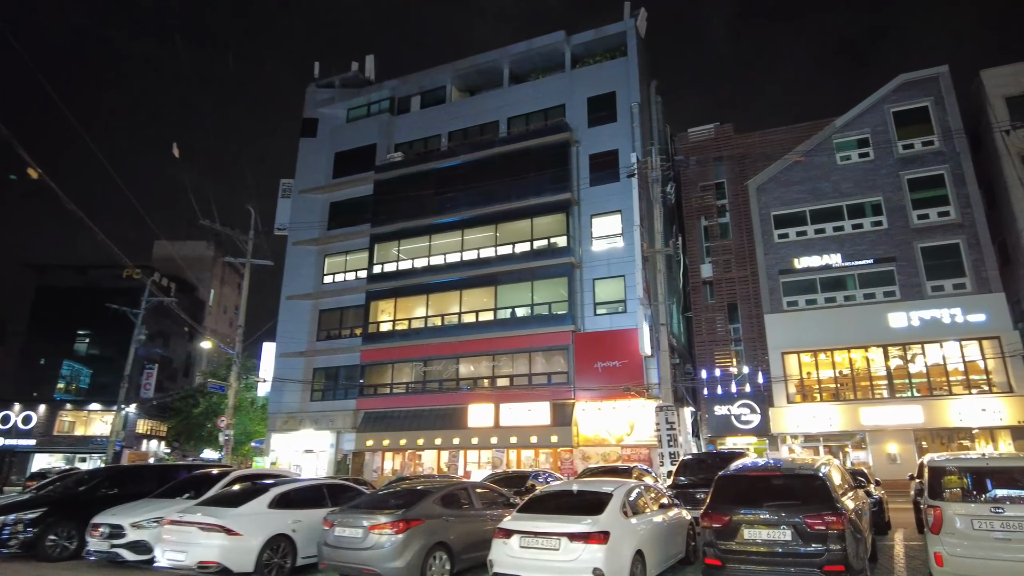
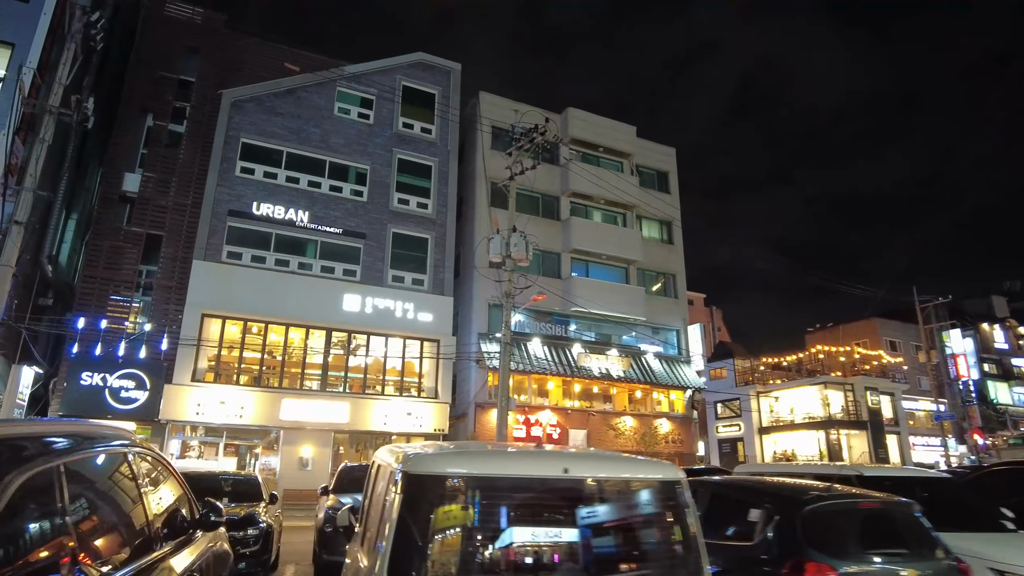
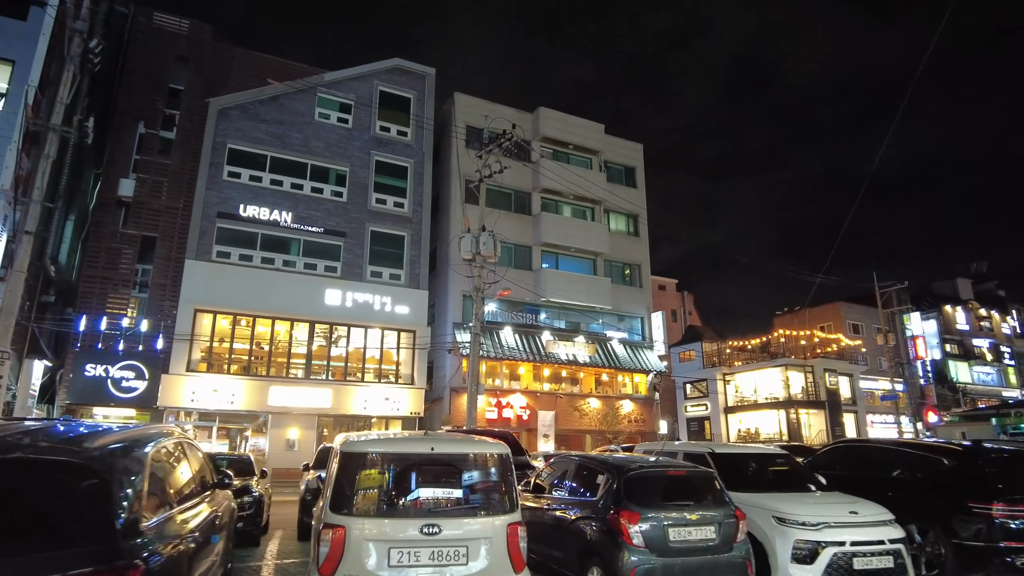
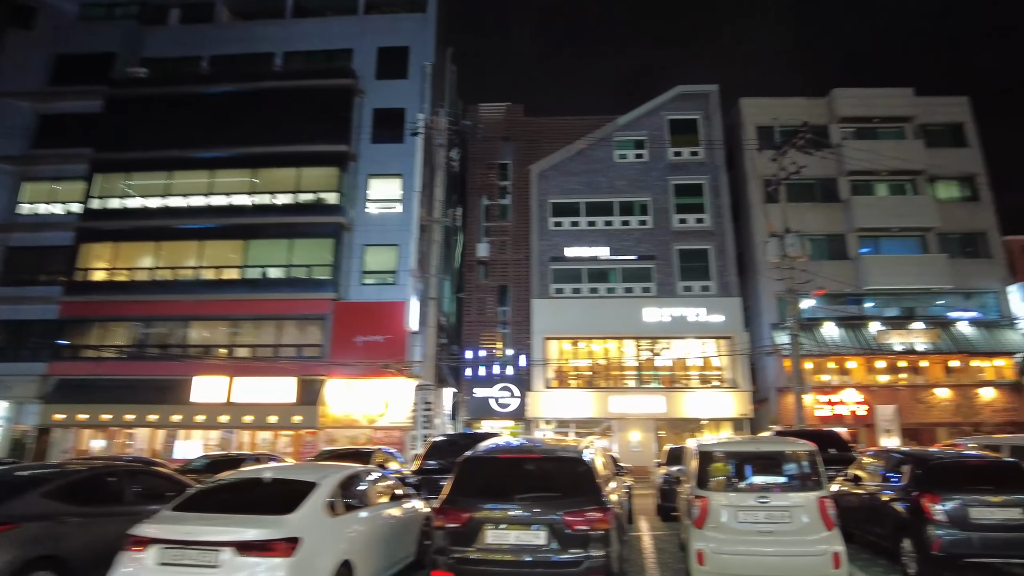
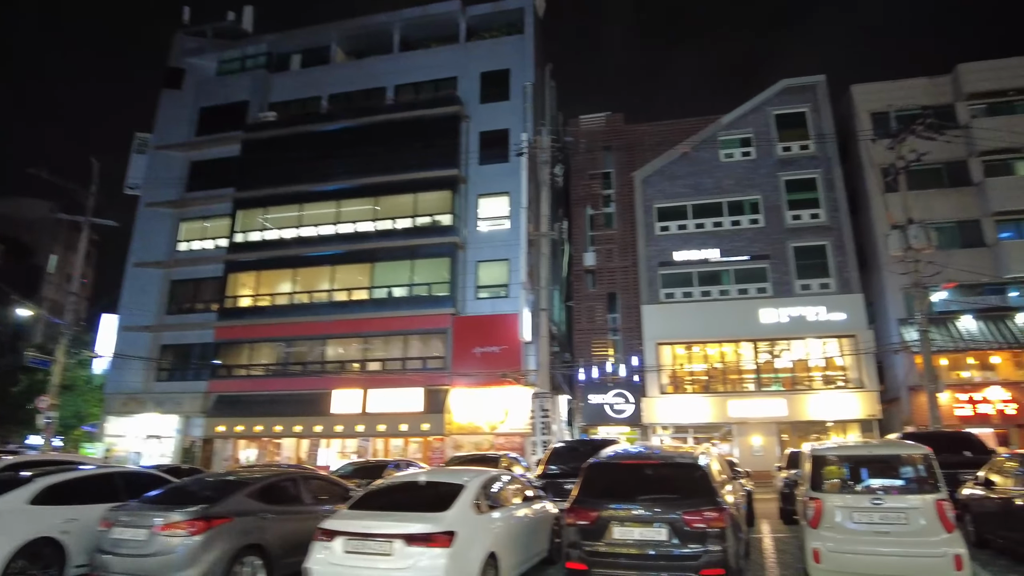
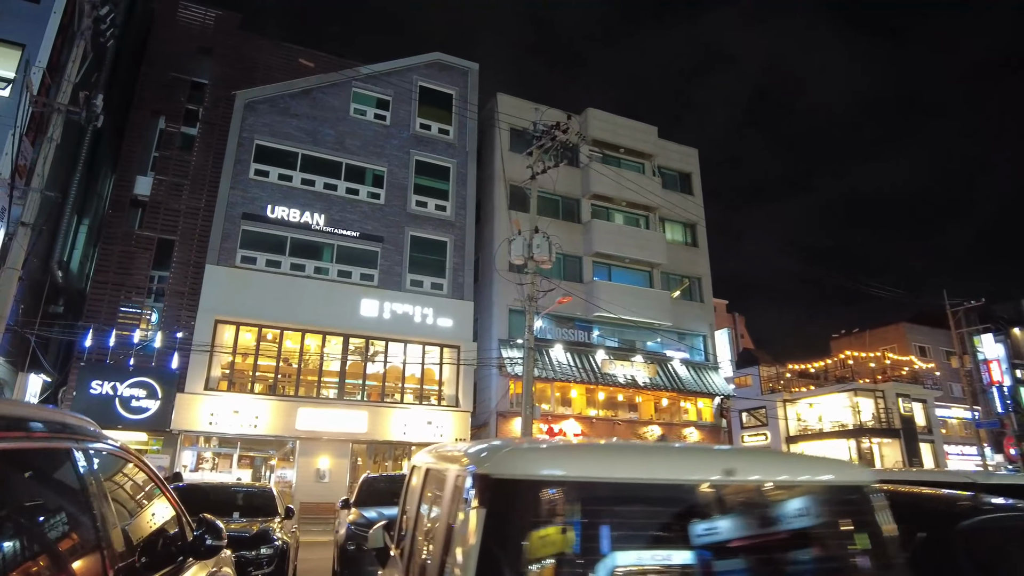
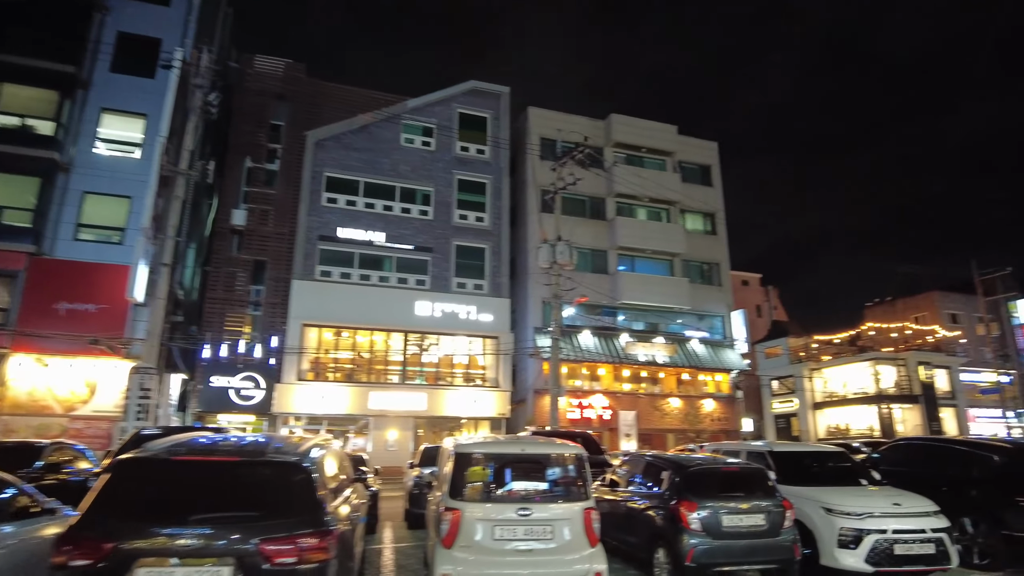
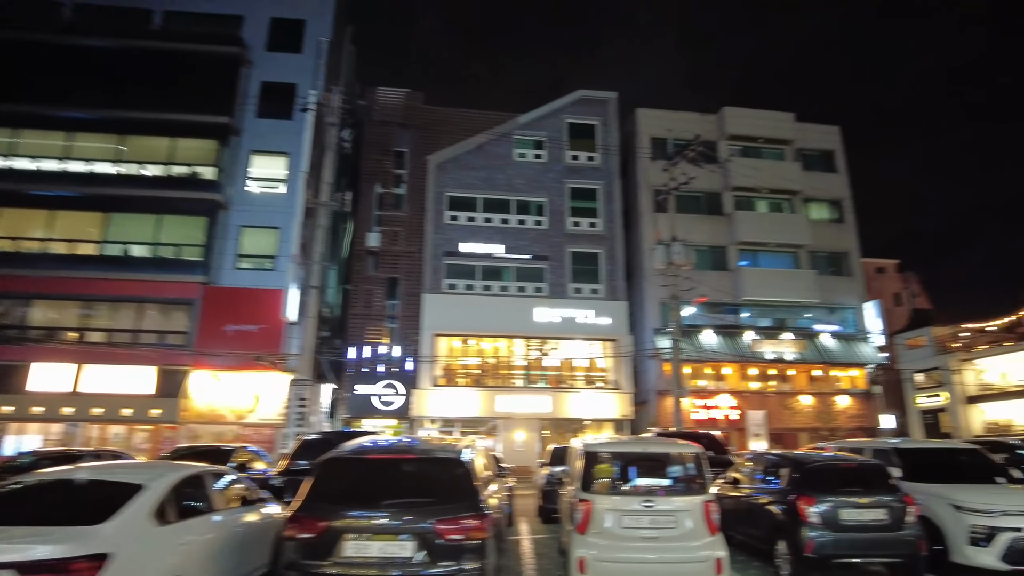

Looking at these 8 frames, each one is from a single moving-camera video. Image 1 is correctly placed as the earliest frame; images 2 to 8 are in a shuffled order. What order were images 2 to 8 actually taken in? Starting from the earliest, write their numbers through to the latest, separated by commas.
5, 4, 8, 7, 3, 2, 6
